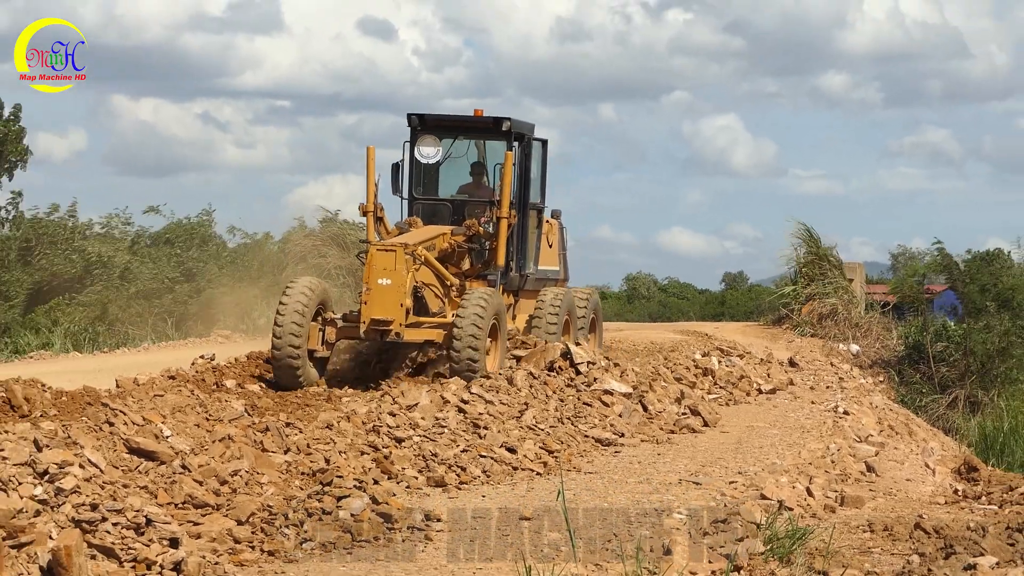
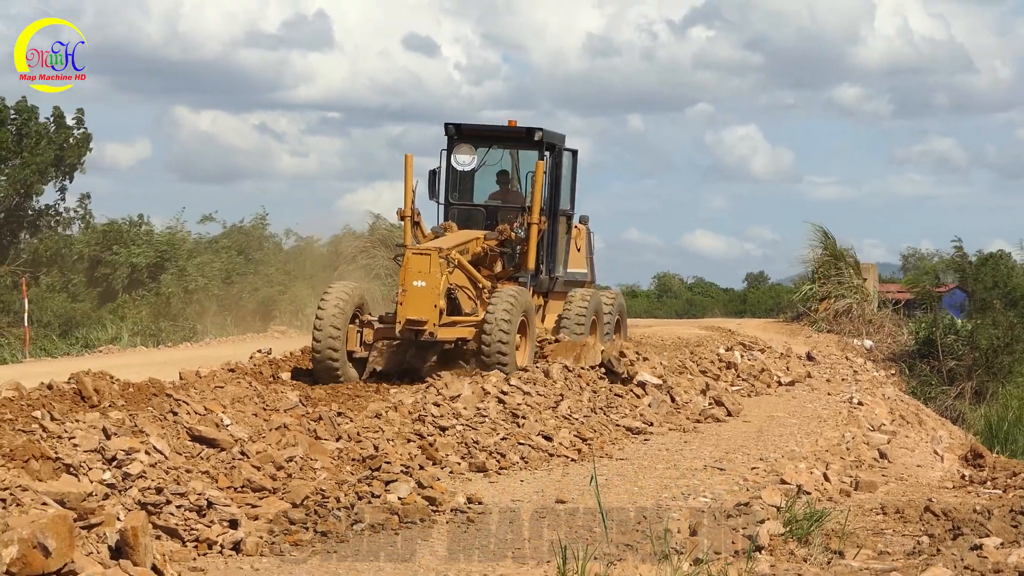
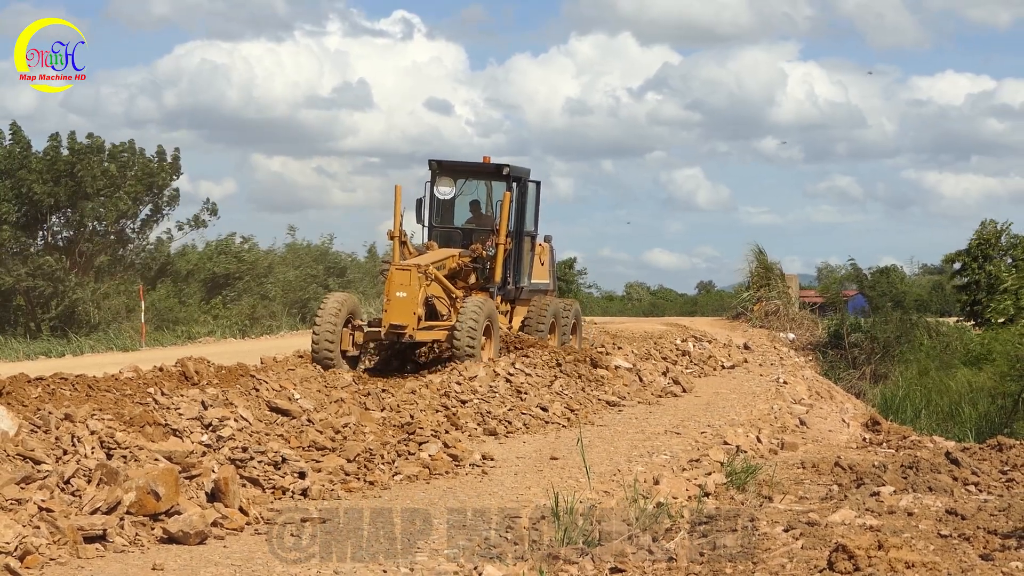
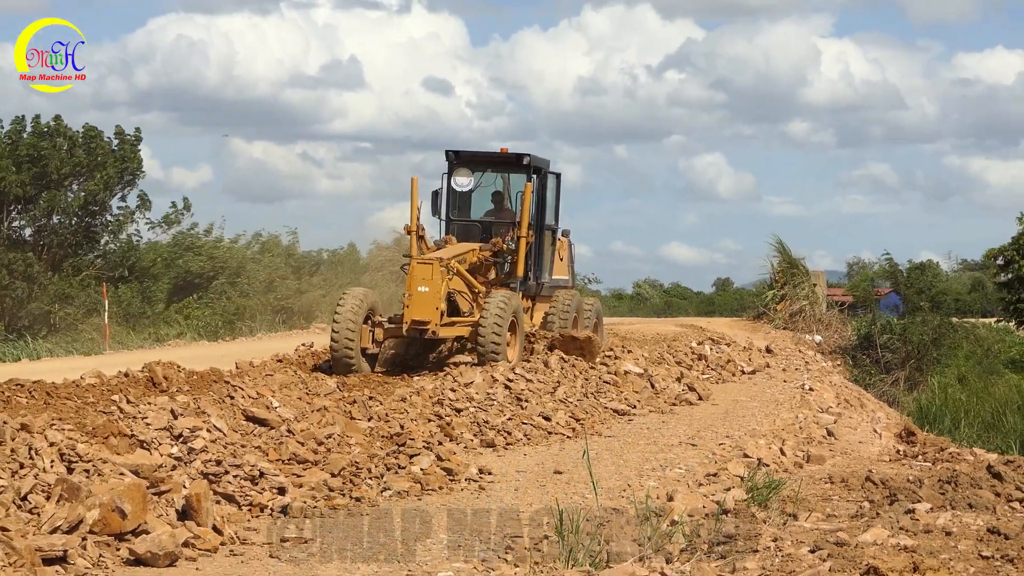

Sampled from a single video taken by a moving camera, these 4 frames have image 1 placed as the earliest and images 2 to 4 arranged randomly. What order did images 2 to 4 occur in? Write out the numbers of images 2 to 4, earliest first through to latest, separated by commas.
2, 4, 3
